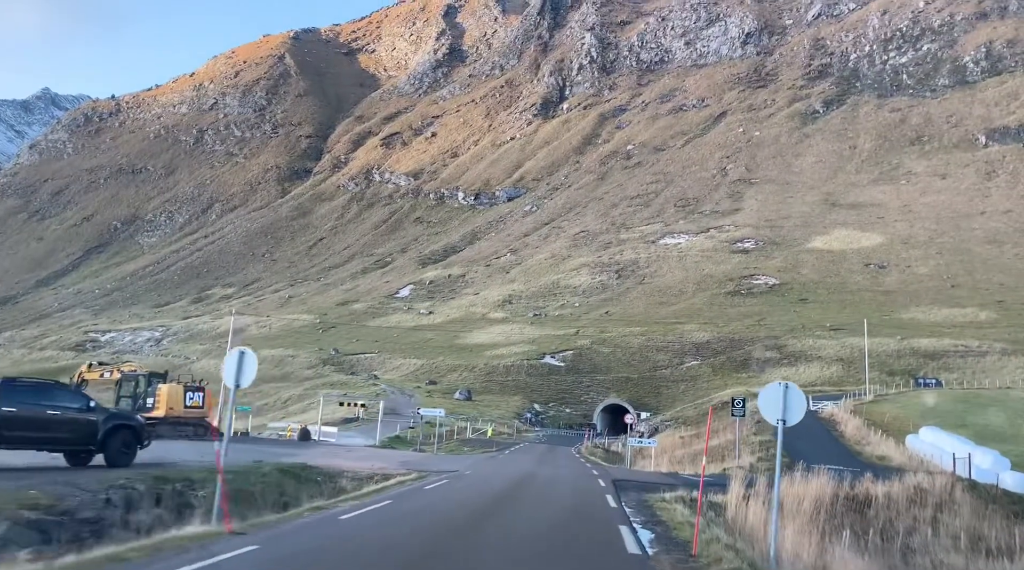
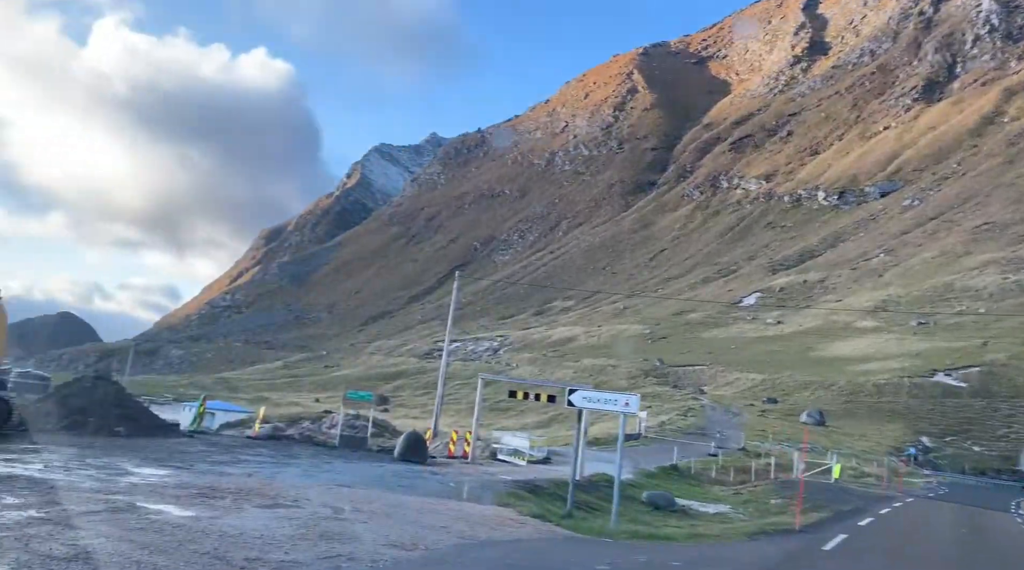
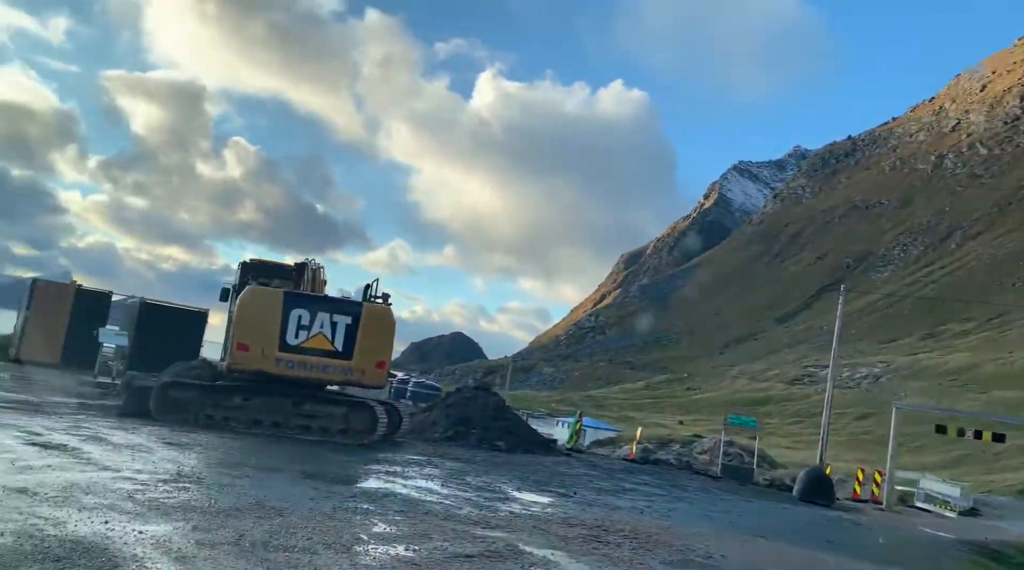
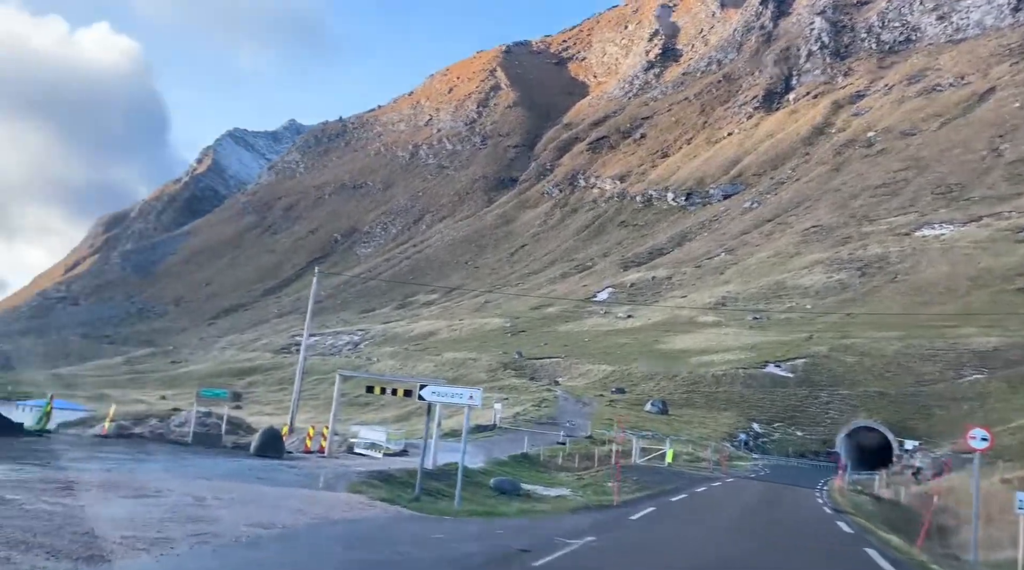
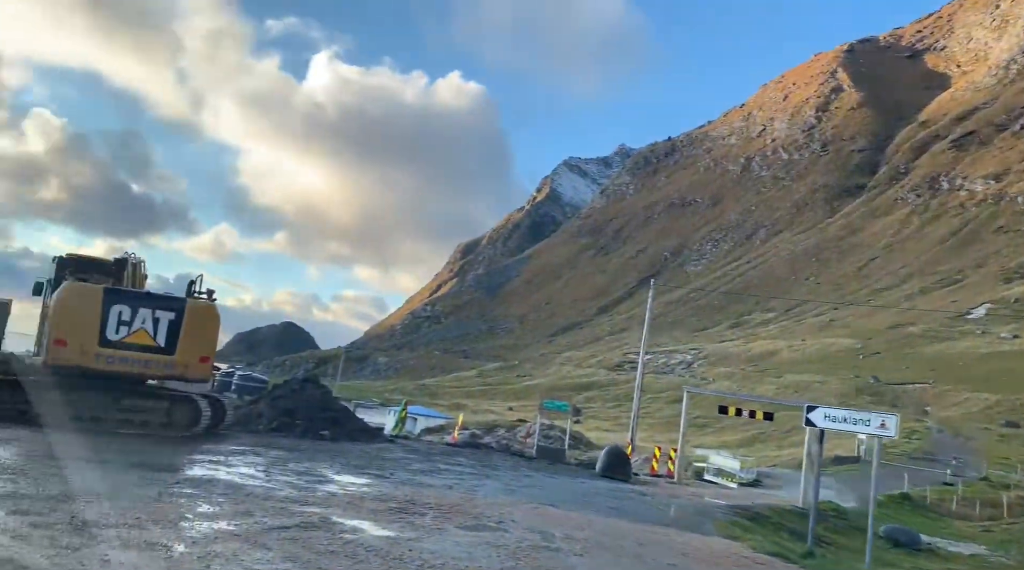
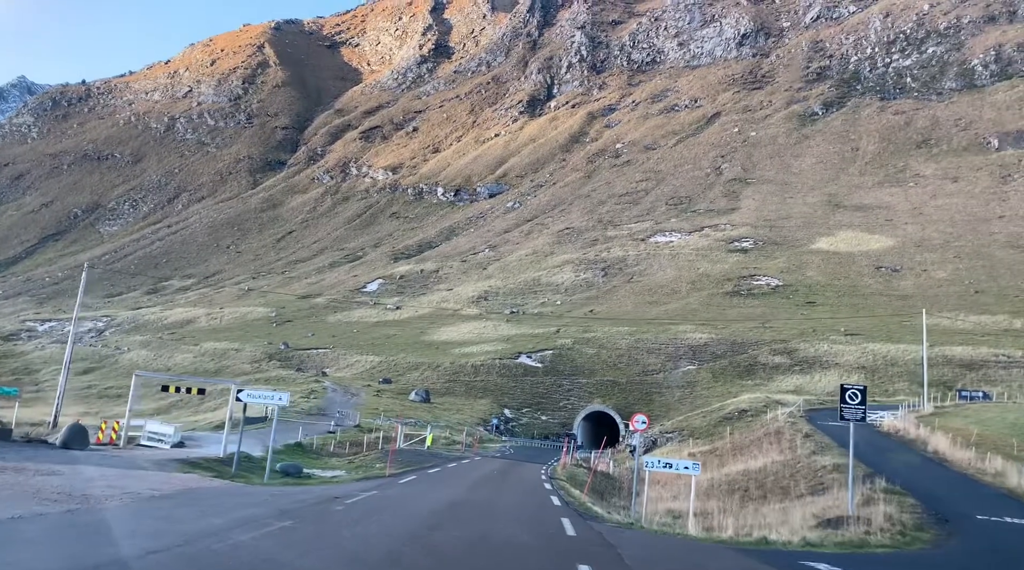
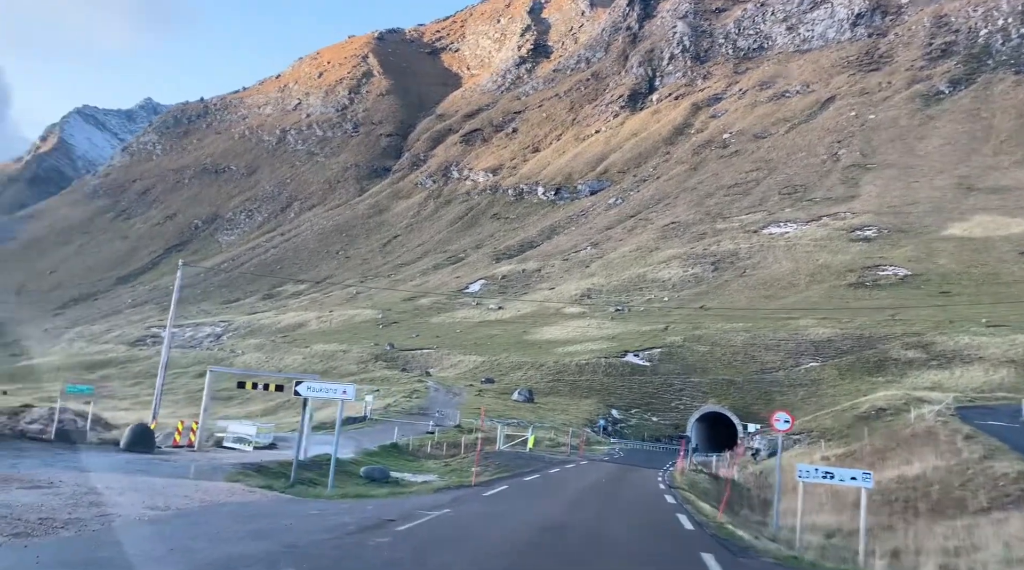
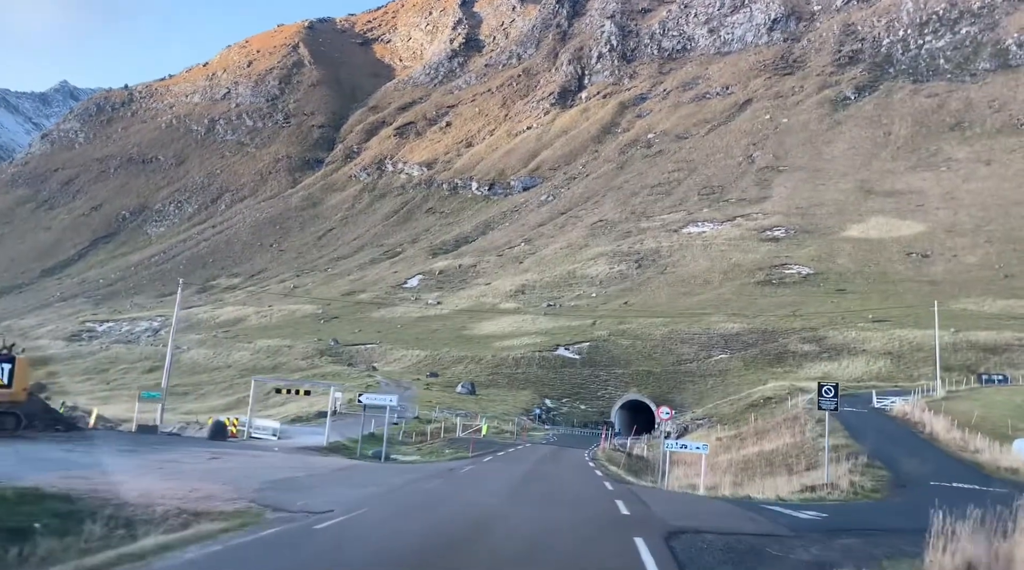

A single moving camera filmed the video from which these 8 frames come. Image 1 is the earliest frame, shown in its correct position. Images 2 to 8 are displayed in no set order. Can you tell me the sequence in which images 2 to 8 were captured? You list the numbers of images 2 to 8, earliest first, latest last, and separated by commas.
8, 6, 7, 4, 2, 5, 3
